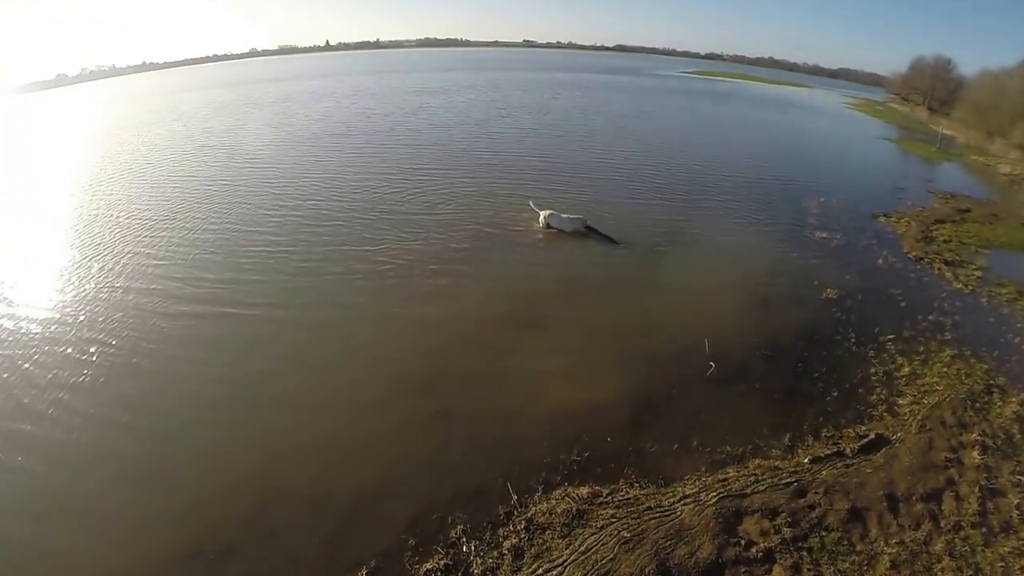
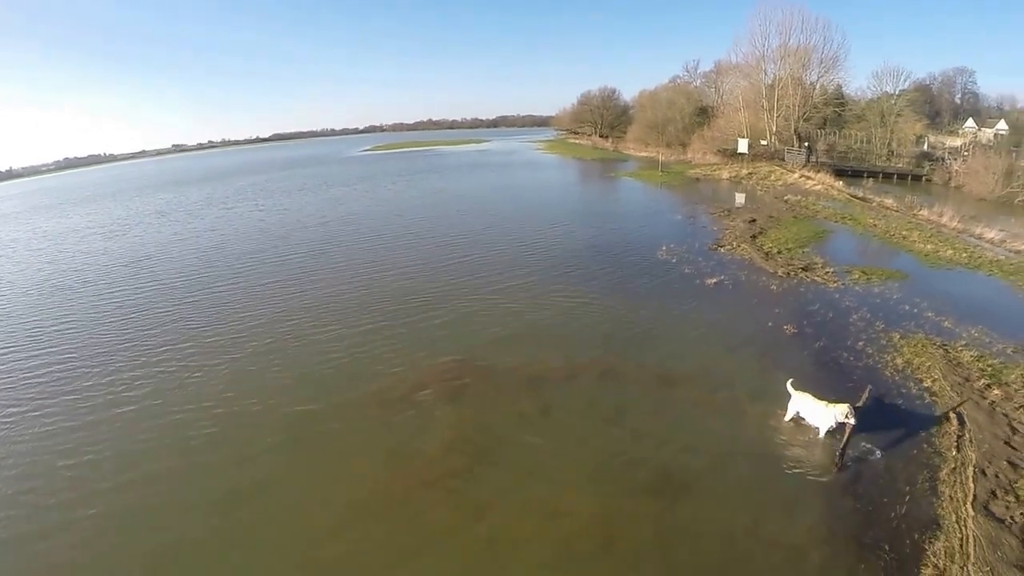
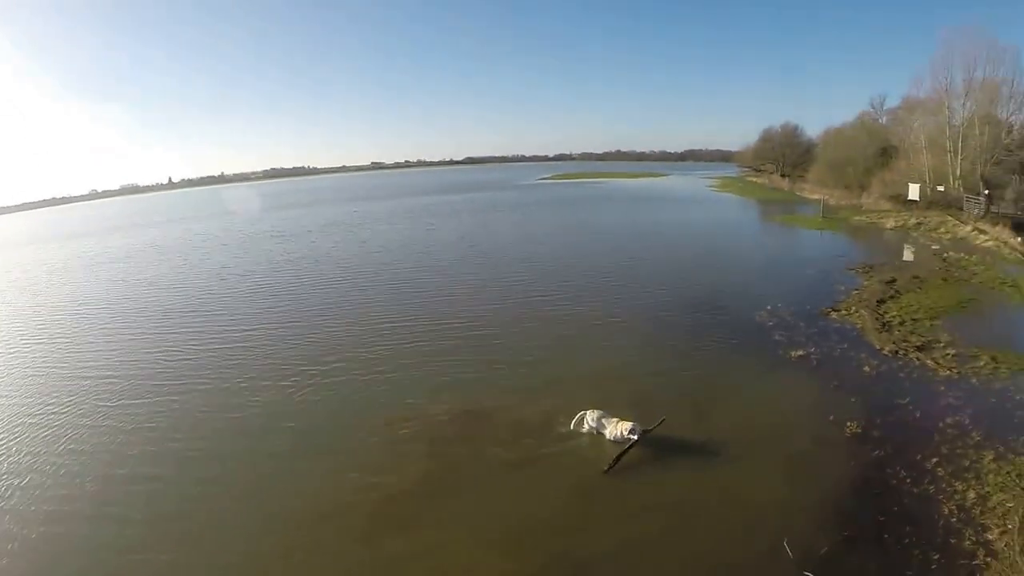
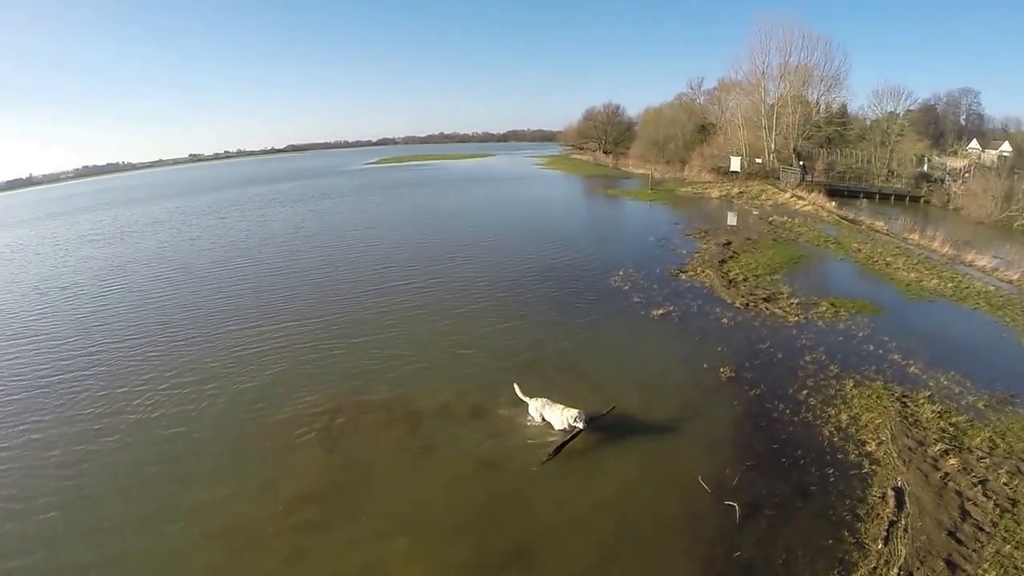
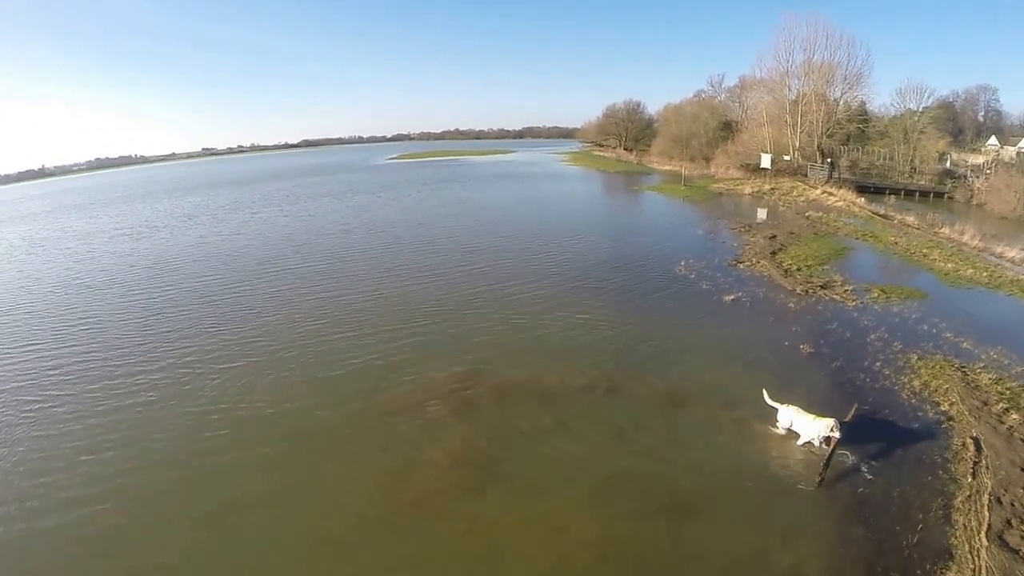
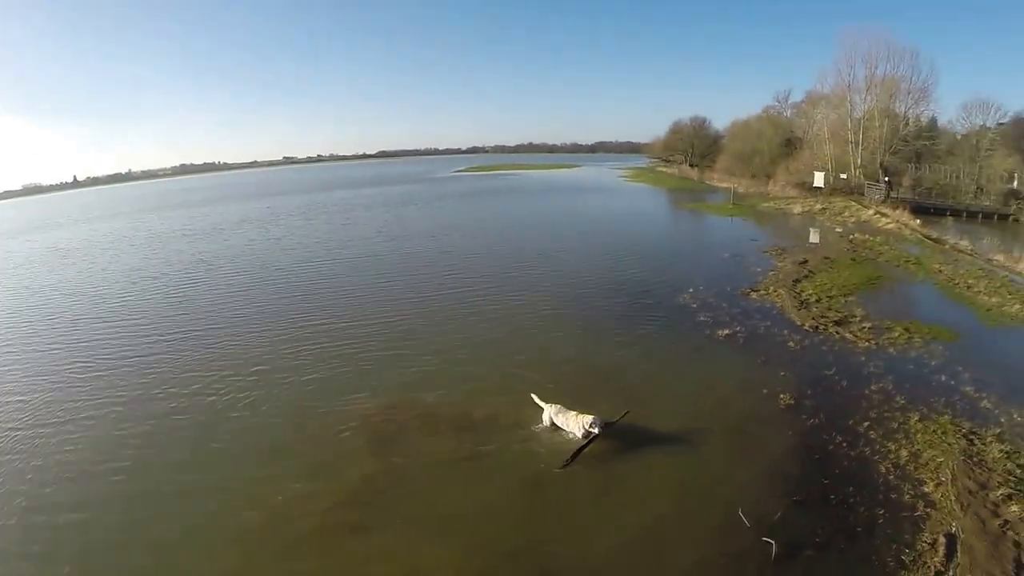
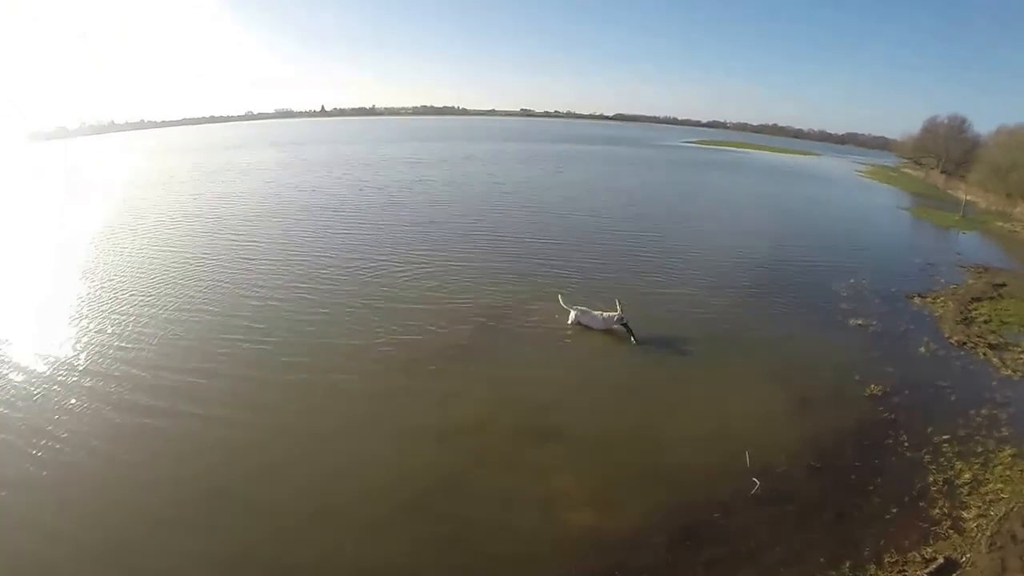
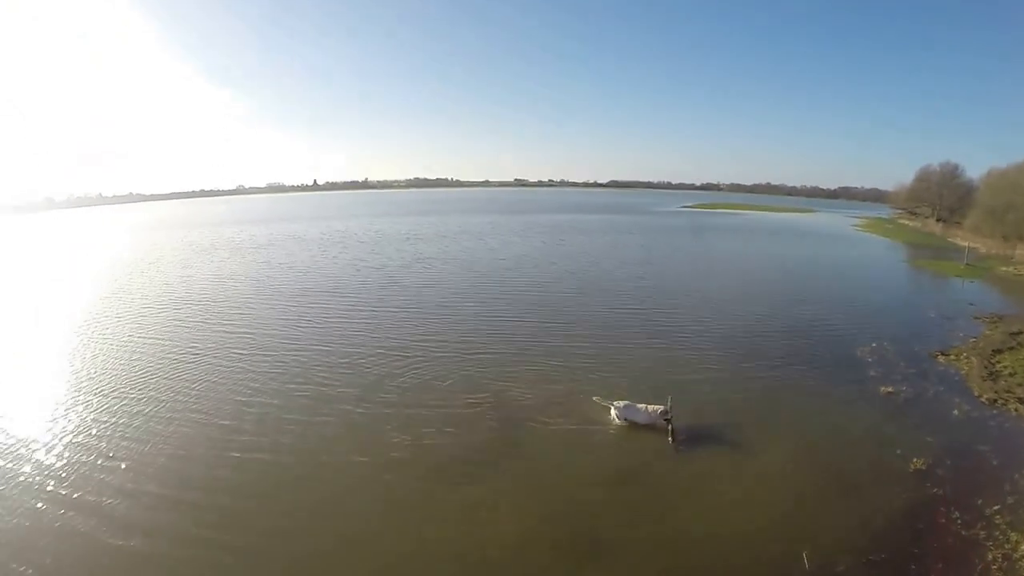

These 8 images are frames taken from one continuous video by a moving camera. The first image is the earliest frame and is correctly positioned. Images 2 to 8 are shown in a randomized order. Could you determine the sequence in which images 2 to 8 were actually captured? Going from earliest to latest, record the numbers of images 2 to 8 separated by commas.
7, 8, 3, 6, 4, 5, 2
